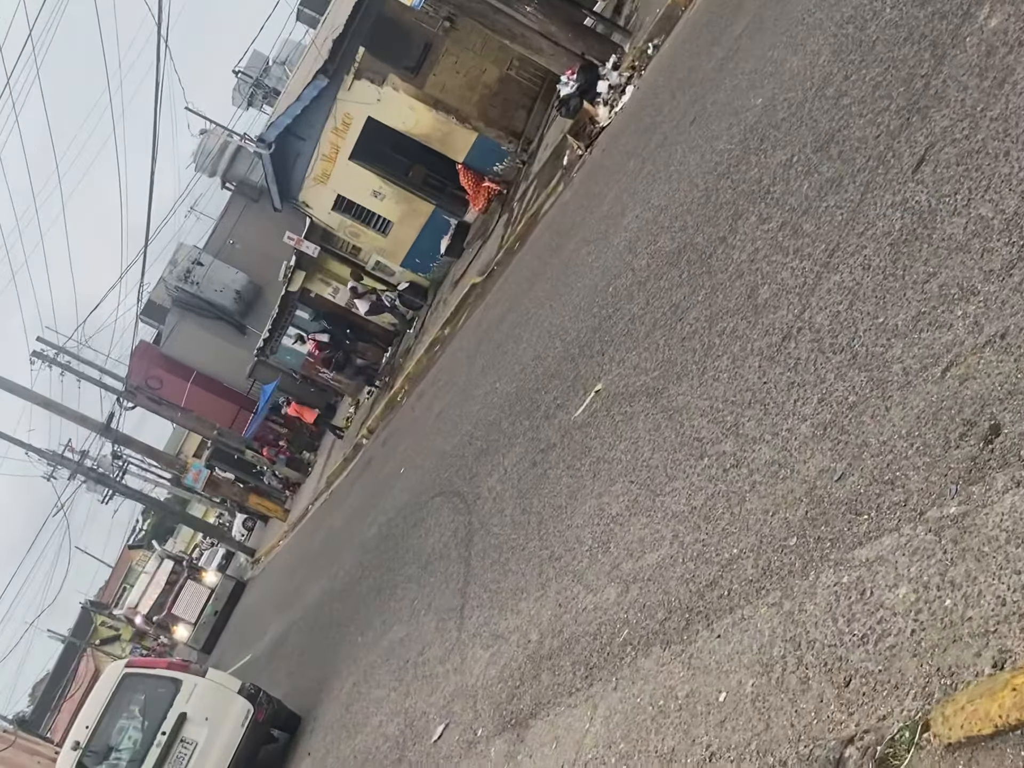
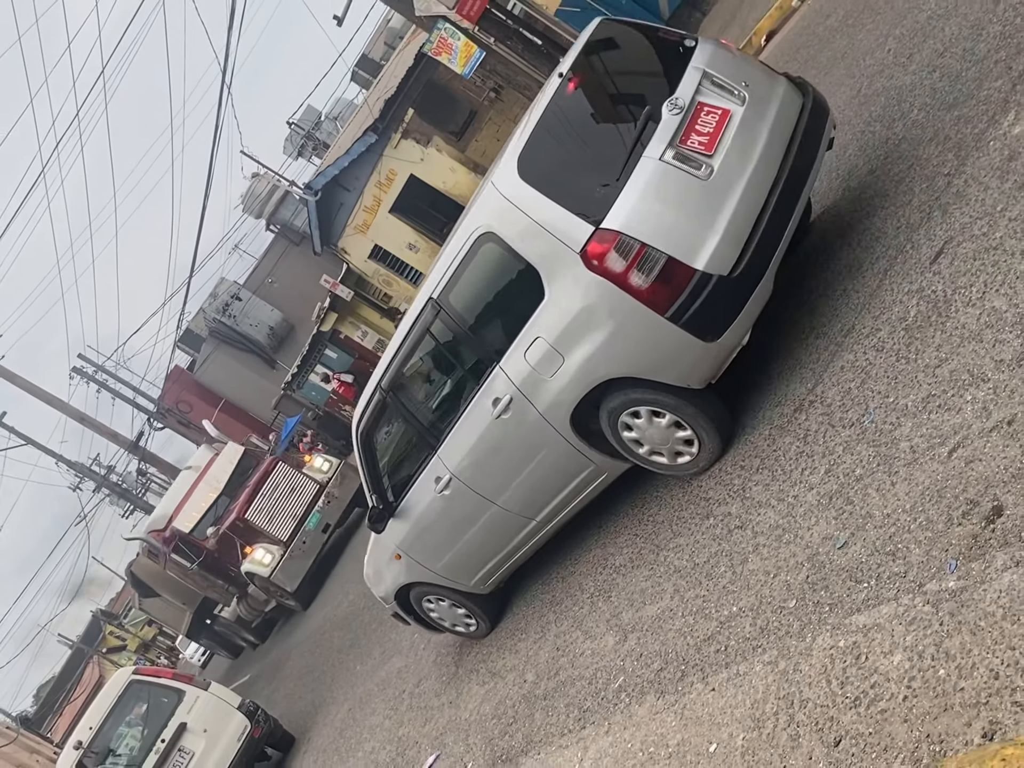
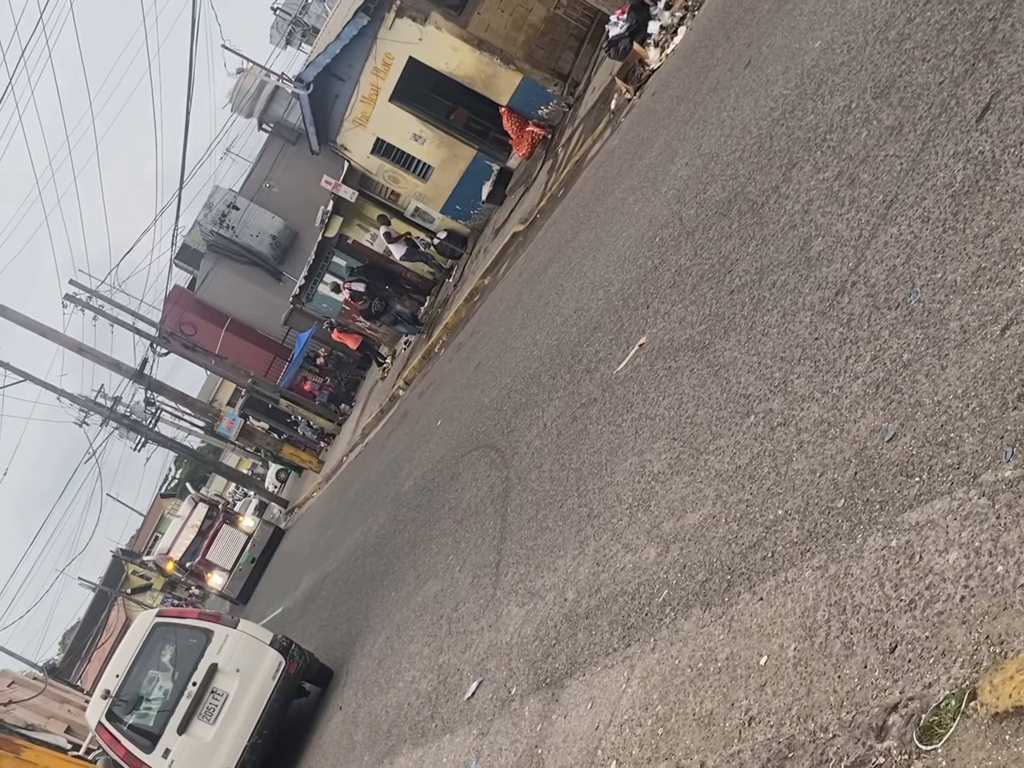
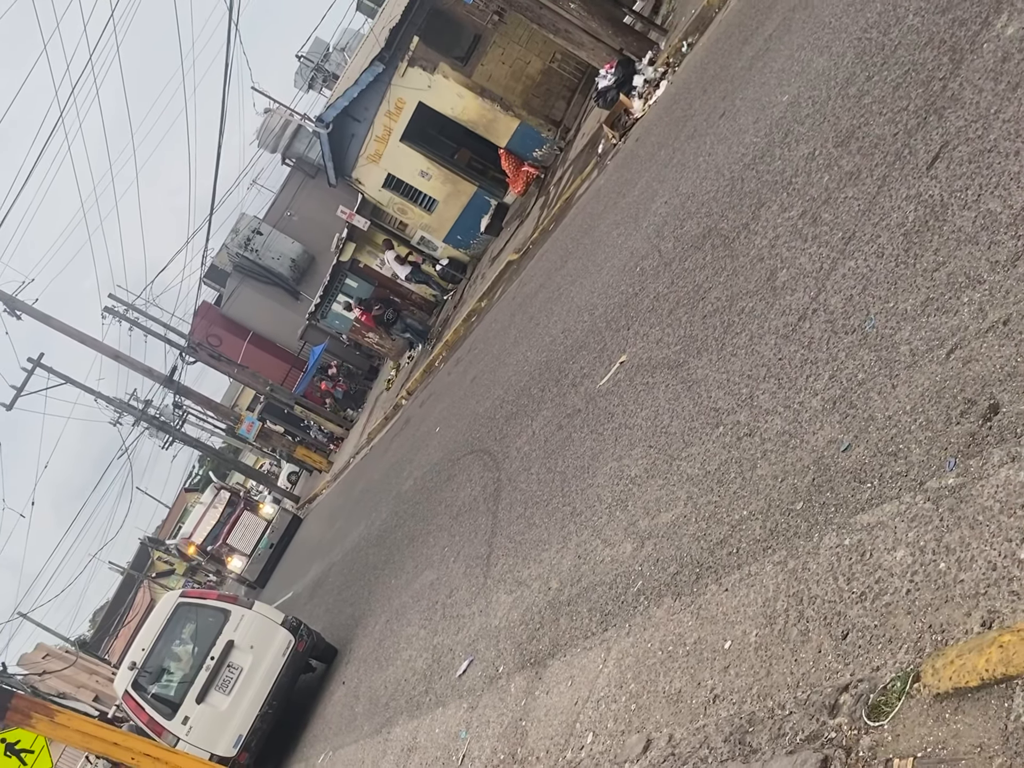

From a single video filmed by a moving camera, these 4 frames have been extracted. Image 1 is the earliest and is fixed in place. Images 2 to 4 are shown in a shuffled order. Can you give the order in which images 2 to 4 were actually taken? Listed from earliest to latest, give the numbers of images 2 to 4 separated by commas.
3, 4, 2
